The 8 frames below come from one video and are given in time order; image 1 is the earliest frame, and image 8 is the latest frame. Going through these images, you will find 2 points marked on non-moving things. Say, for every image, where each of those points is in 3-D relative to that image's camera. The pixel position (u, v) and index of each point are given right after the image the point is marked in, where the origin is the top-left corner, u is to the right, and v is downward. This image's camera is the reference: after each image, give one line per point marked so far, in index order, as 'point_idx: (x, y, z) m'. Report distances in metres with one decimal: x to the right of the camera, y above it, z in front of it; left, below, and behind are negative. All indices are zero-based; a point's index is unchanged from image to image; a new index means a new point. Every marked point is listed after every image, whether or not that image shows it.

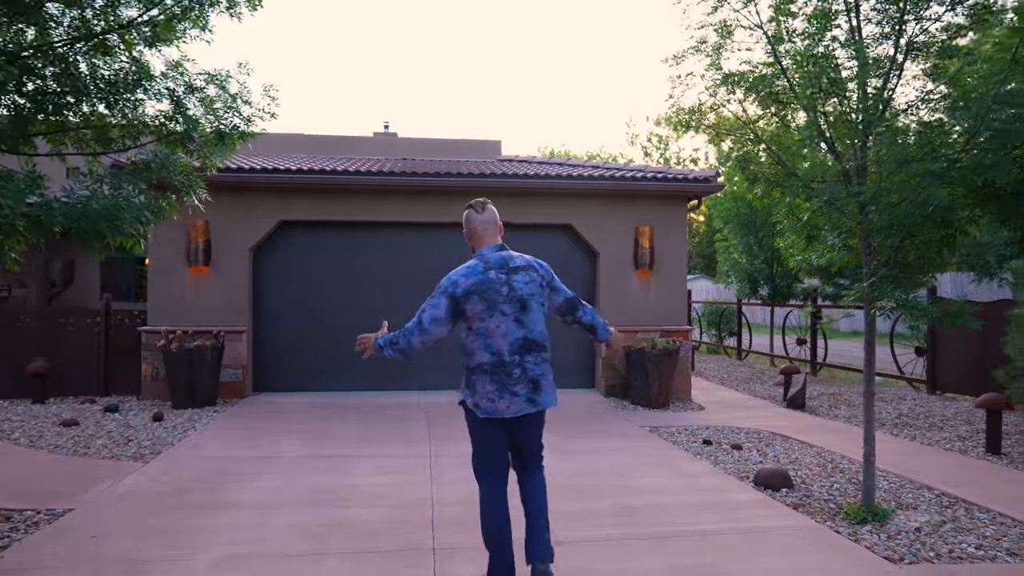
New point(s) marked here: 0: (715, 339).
0: (+4.3, -1.1, +16.8) m
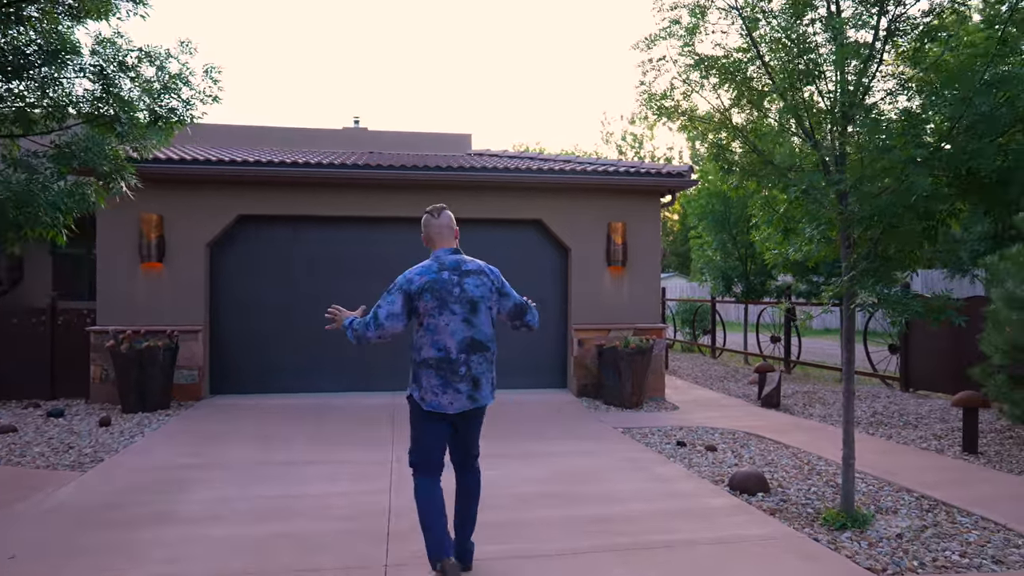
0: (+3.7, -1.0, +16.6) m
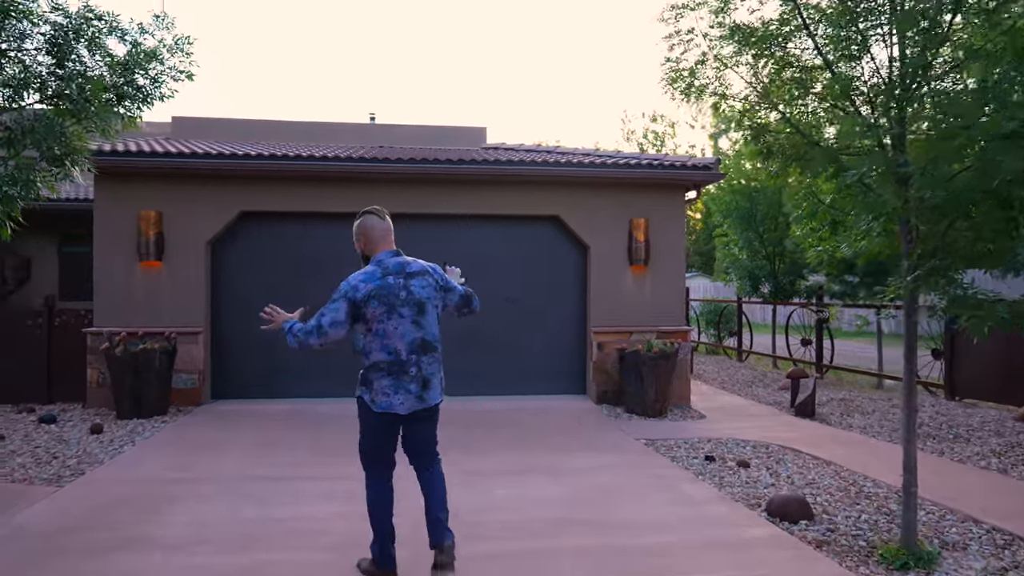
0: (+4.1, -1.0, +15.9) m
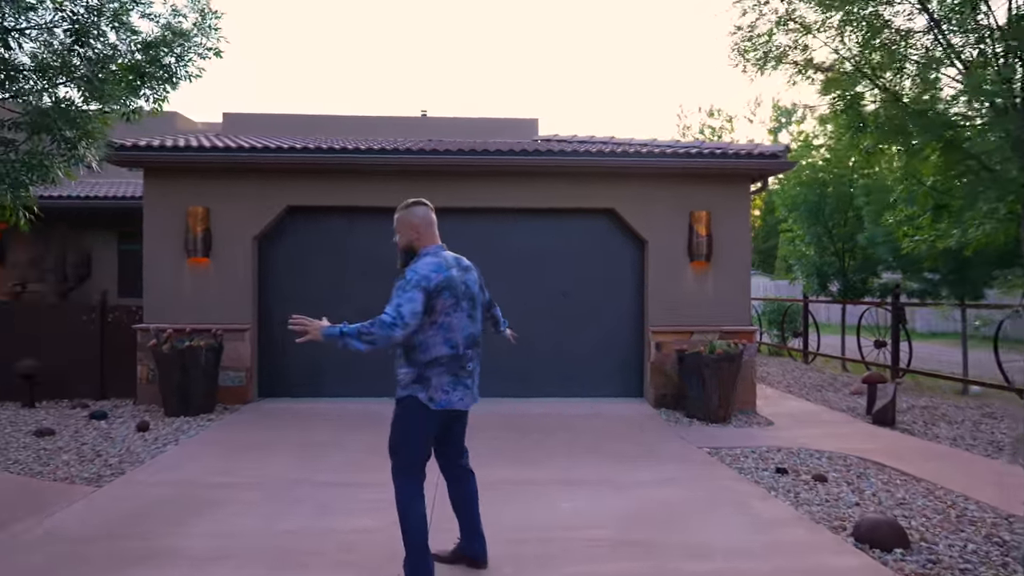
0: (+5.1, -1.0, +15.2) m
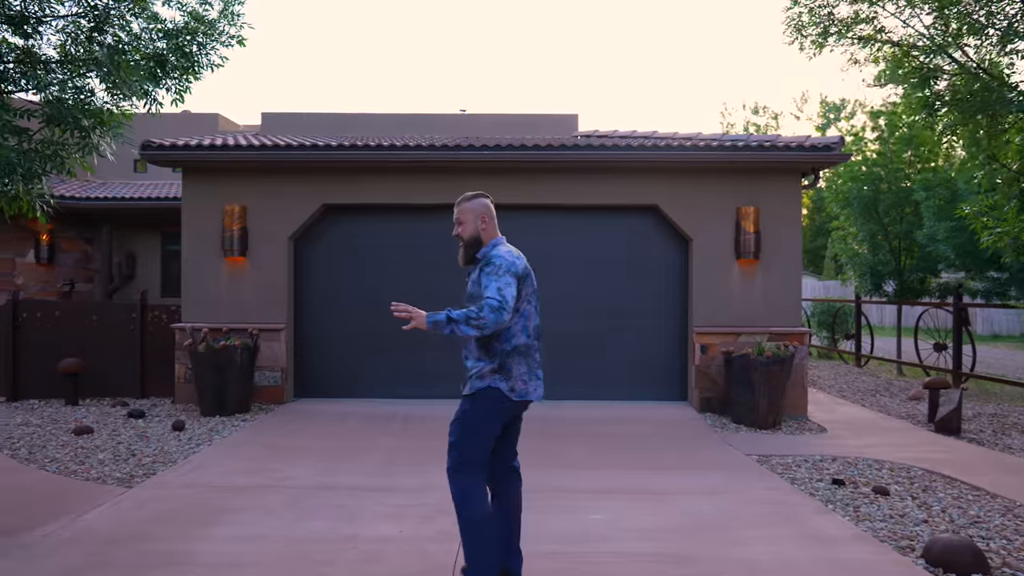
0: (+5.9, -1.0, +14.6) m
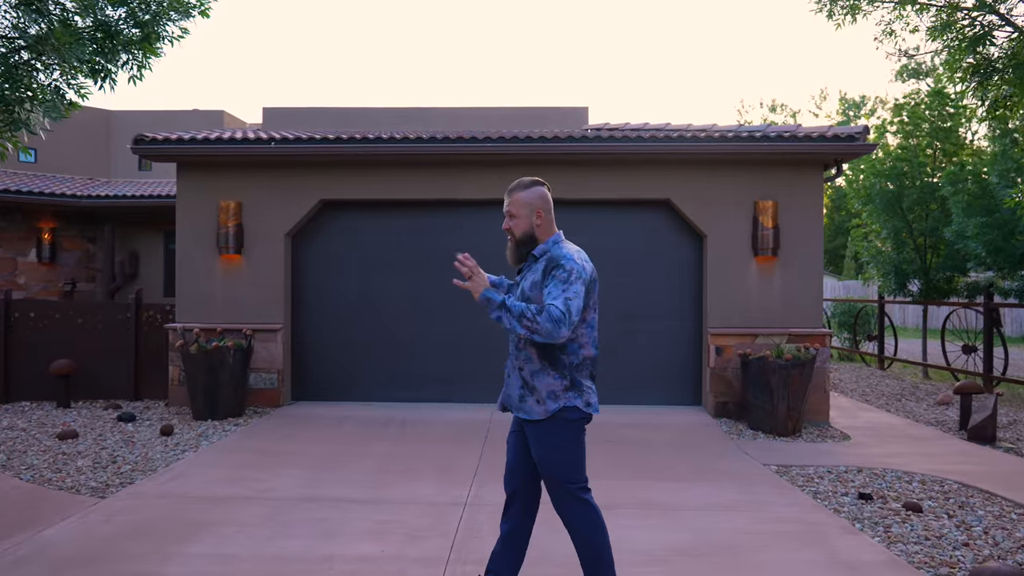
0: (+6.1, -1.0, +14.1) m
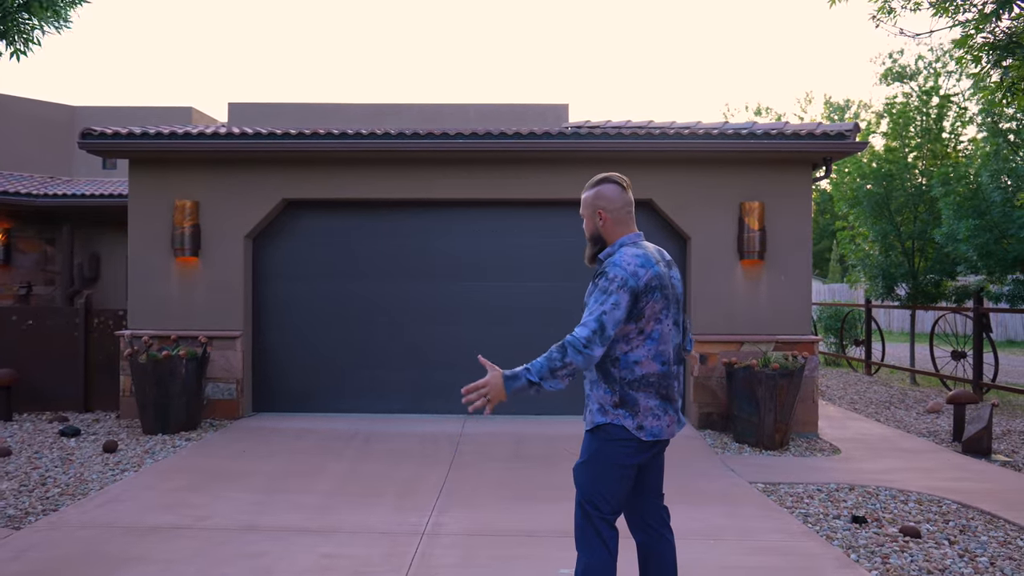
0: (+5.7, -1.1, +13.8) m
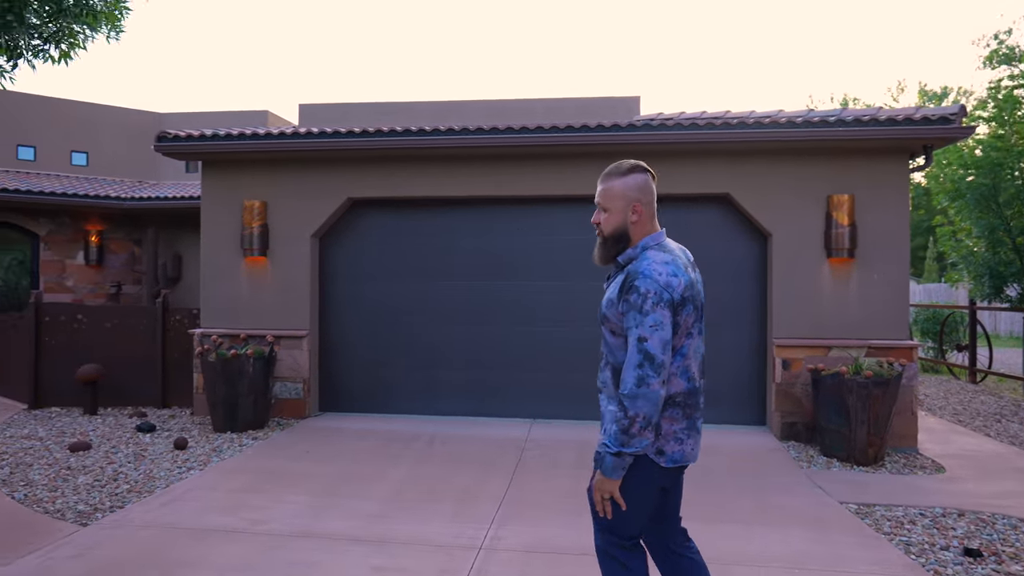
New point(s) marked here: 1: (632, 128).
0: (+6.9, -1.1, +12.8) m
1: (+1.1, +1.5, +7.4) m
